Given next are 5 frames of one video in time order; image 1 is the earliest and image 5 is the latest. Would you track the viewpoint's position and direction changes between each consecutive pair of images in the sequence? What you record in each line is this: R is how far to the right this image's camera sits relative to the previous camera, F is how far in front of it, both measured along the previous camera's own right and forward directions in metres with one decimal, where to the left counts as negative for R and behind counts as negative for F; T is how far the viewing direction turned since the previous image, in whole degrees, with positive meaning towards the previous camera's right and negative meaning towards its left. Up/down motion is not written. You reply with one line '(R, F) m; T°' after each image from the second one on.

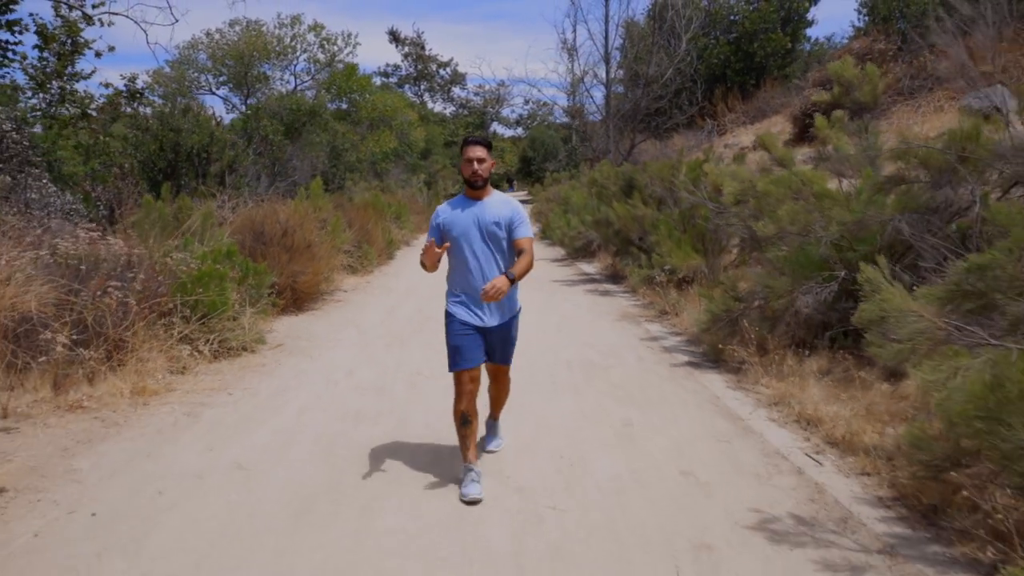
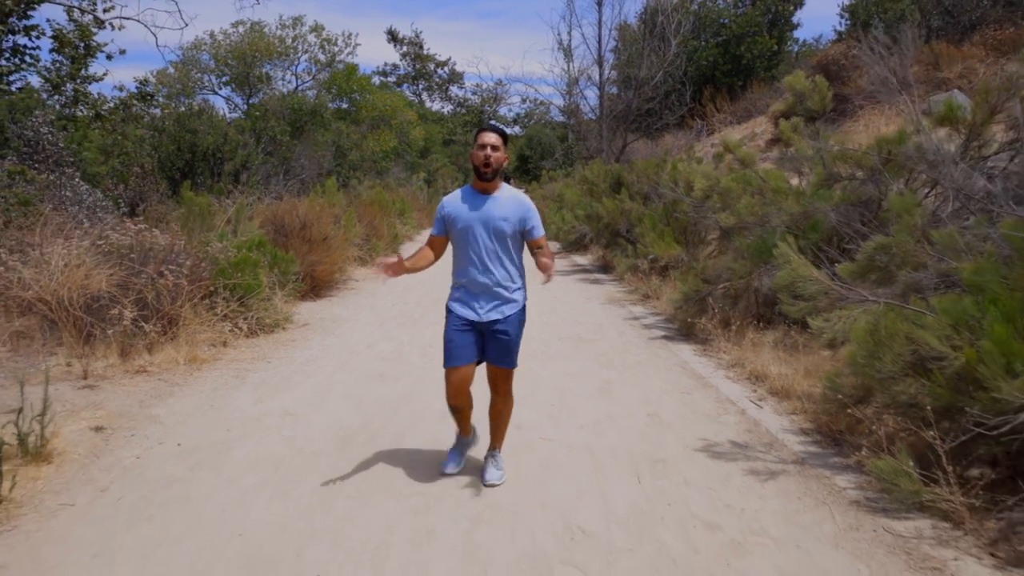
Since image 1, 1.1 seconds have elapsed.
(0.0, -1.1) m; 0°
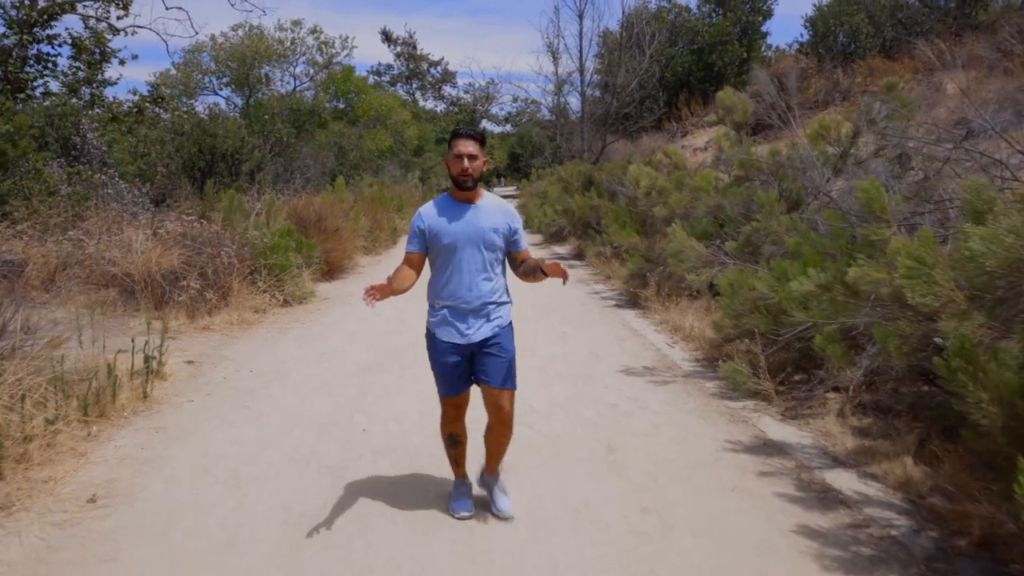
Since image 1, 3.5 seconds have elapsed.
(+0.2, -2.1) m; +1°
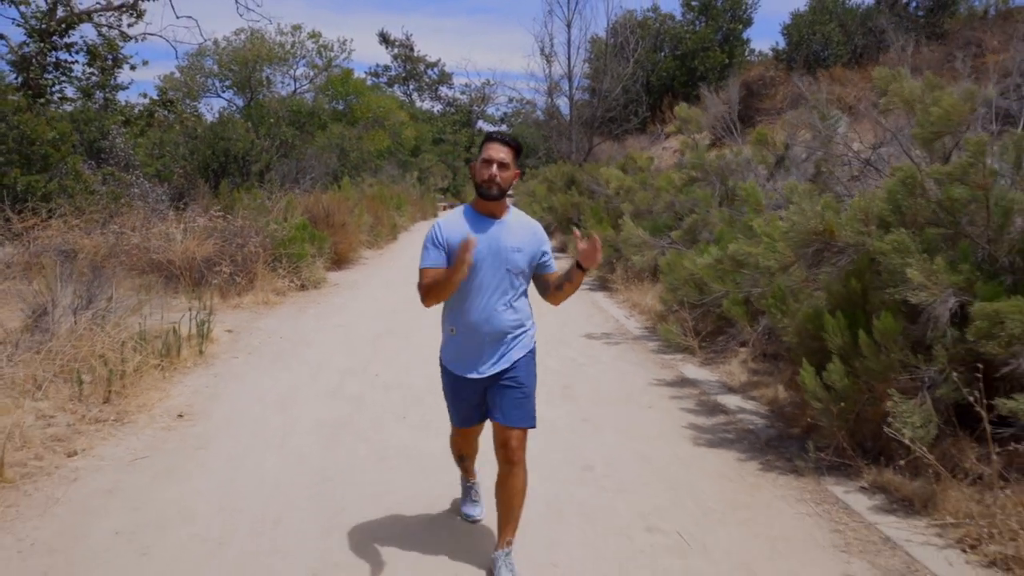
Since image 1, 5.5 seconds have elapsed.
(+0.2, -1.6) m; 0°
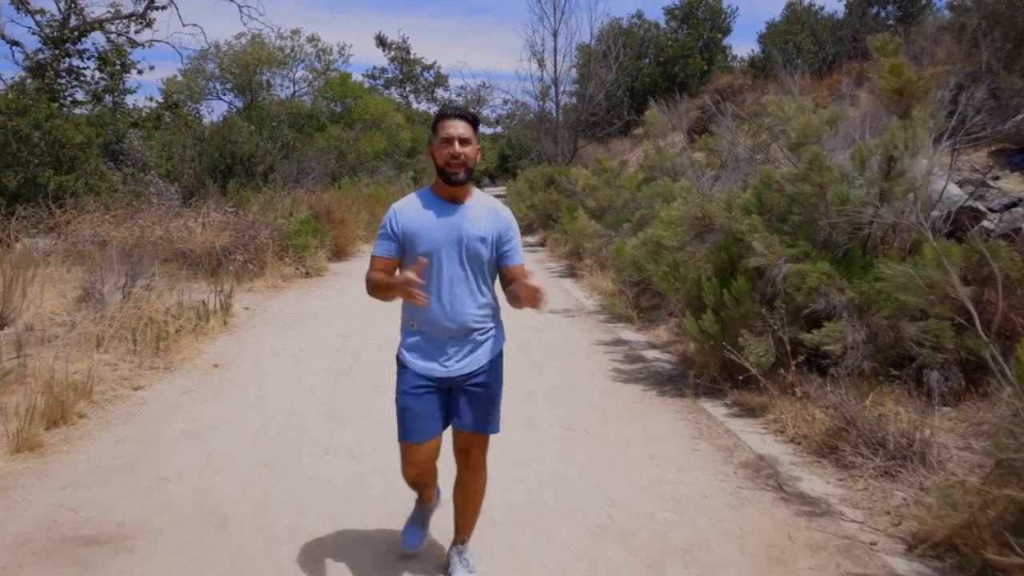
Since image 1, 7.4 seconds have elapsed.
(+0.4, -1.6) m; 0°
